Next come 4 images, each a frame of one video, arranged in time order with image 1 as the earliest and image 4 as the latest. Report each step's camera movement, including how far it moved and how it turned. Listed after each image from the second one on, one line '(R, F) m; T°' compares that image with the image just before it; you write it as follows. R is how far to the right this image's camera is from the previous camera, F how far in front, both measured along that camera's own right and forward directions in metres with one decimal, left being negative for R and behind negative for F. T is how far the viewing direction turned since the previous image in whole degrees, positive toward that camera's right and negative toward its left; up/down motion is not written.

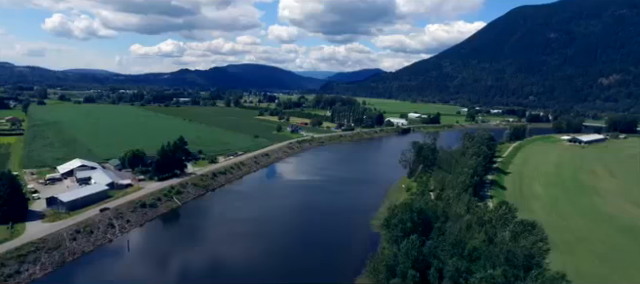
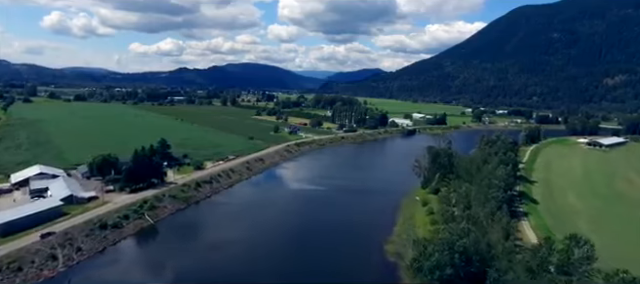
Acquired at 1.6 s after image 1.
(-0.2, +4.4) m; 0°
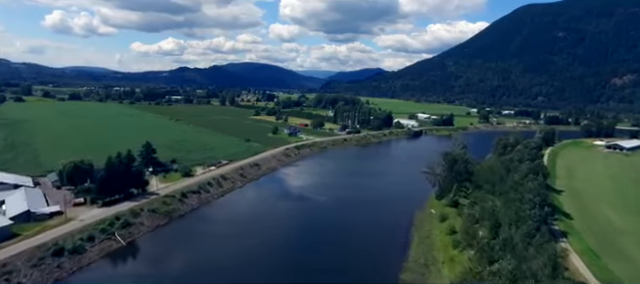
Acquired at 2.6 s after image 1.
(-0.1, +3.3) m; 0°
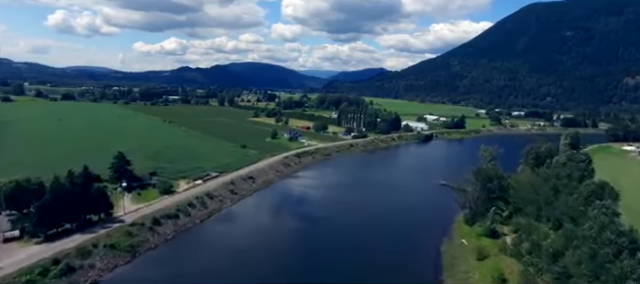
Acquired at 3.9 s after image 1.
(-0.2, +4.8) m; 0°
